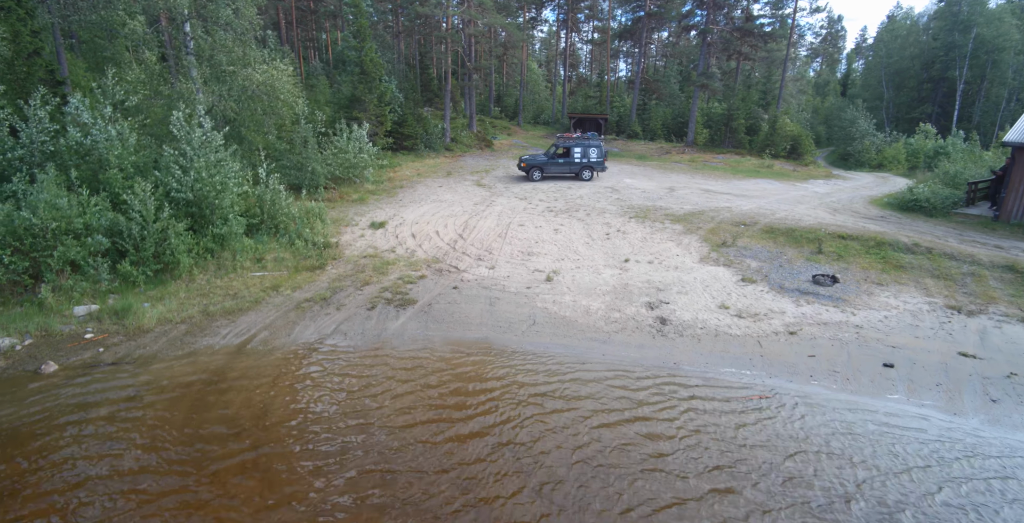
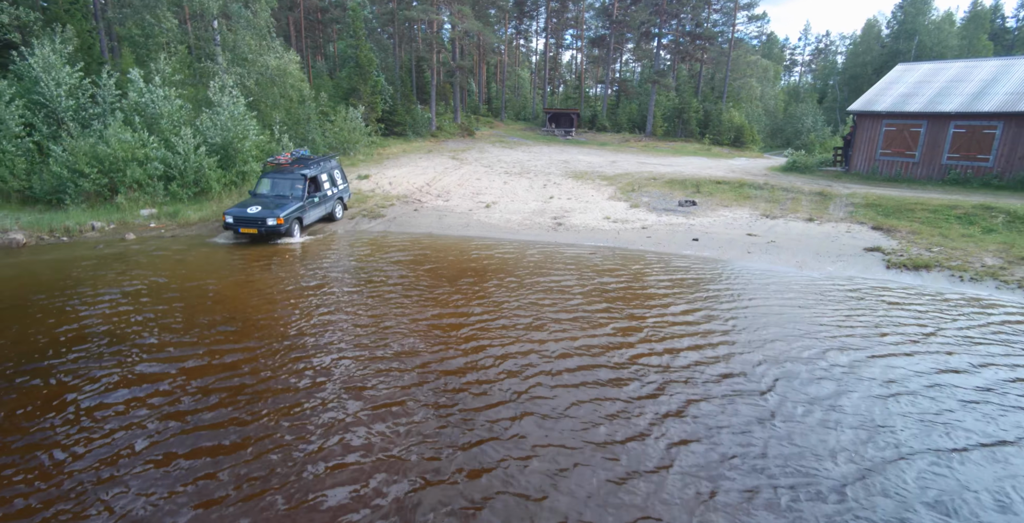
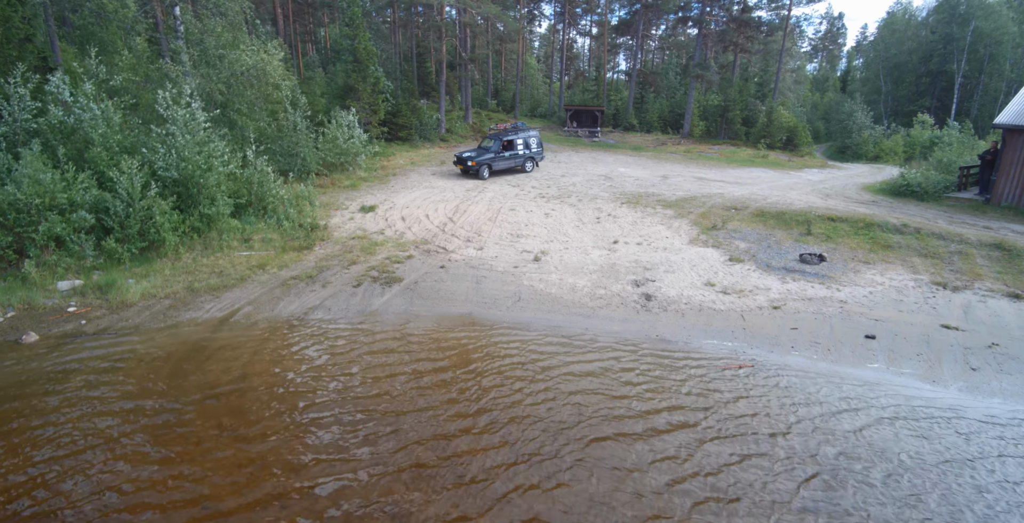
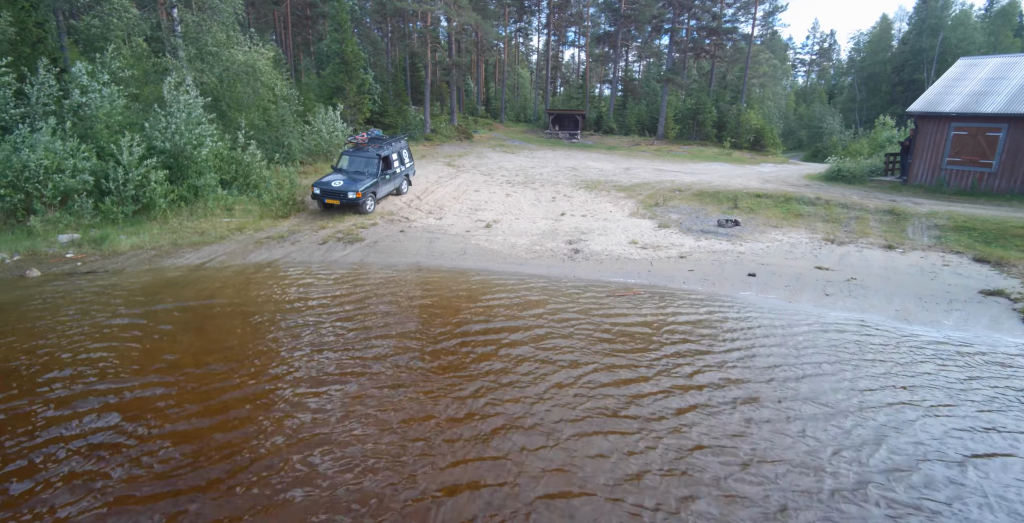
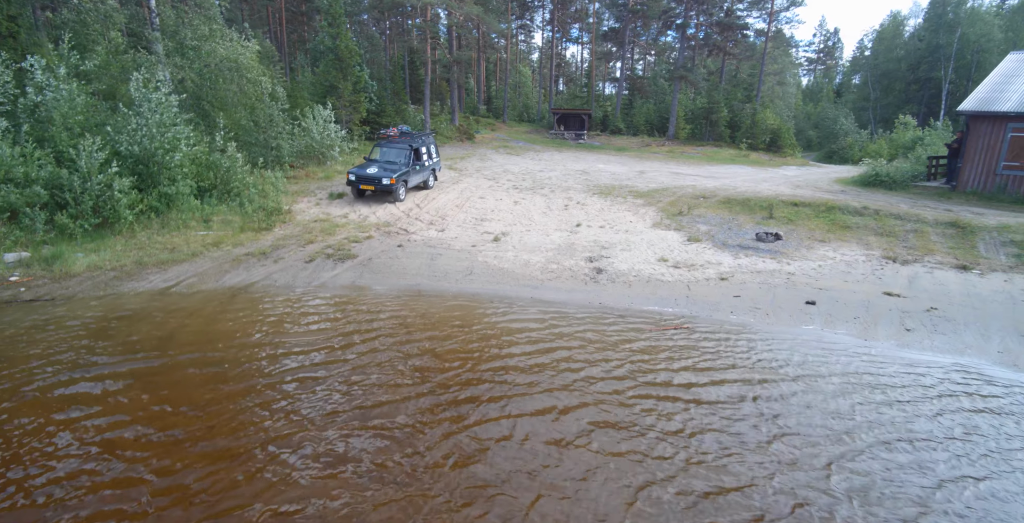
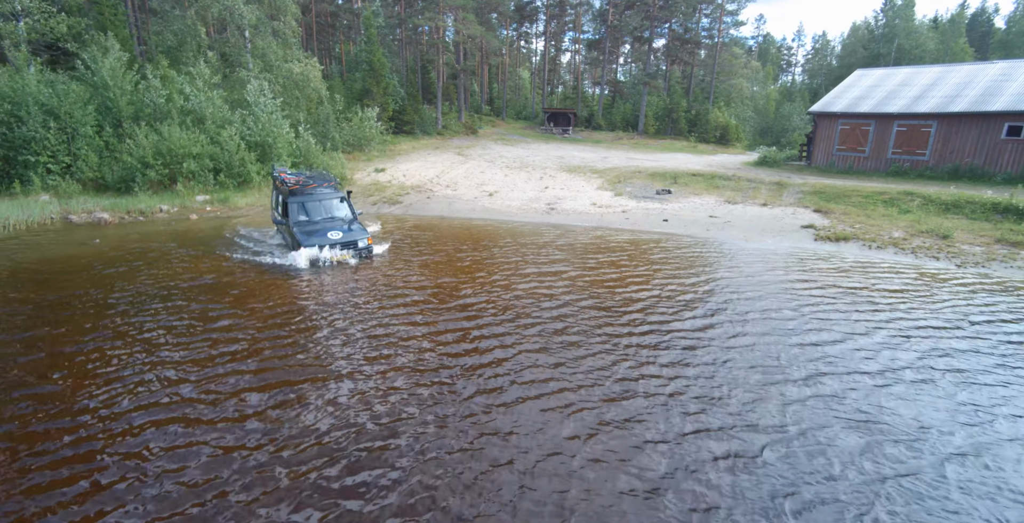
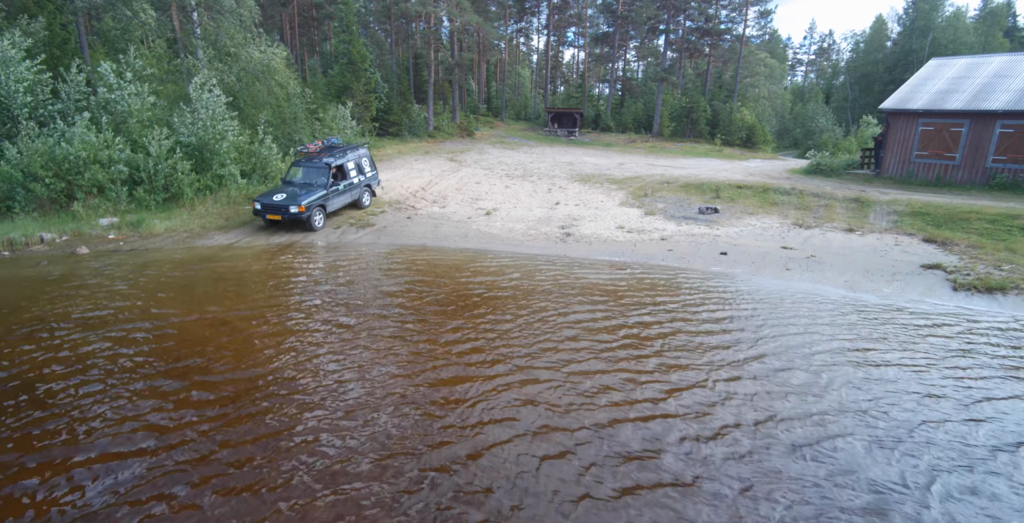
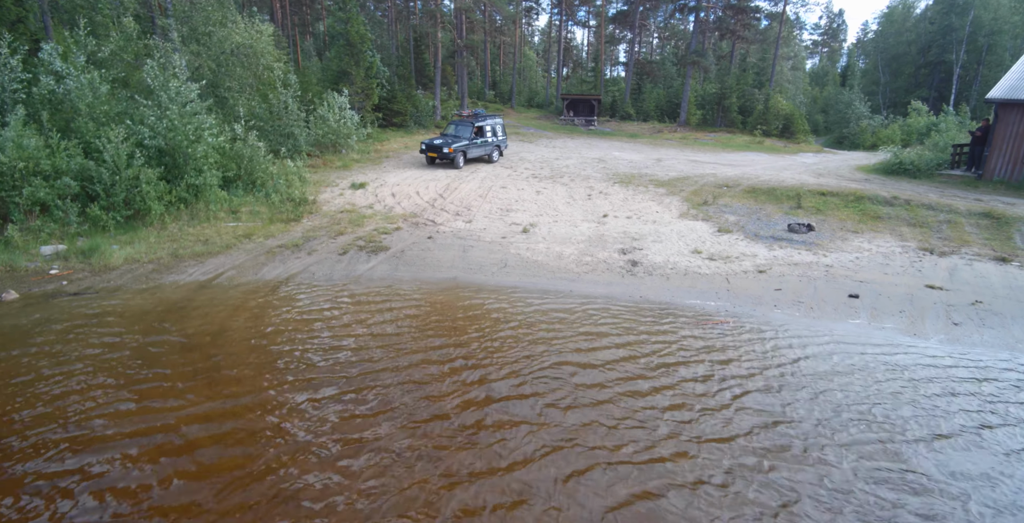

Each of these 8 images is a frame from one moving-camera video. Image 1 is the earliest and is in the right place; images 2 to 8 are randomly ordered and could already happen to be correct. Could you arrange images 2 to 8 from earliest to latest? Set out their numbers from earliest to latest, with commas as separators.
3, 8, 5, 4, 7, 2, 6
